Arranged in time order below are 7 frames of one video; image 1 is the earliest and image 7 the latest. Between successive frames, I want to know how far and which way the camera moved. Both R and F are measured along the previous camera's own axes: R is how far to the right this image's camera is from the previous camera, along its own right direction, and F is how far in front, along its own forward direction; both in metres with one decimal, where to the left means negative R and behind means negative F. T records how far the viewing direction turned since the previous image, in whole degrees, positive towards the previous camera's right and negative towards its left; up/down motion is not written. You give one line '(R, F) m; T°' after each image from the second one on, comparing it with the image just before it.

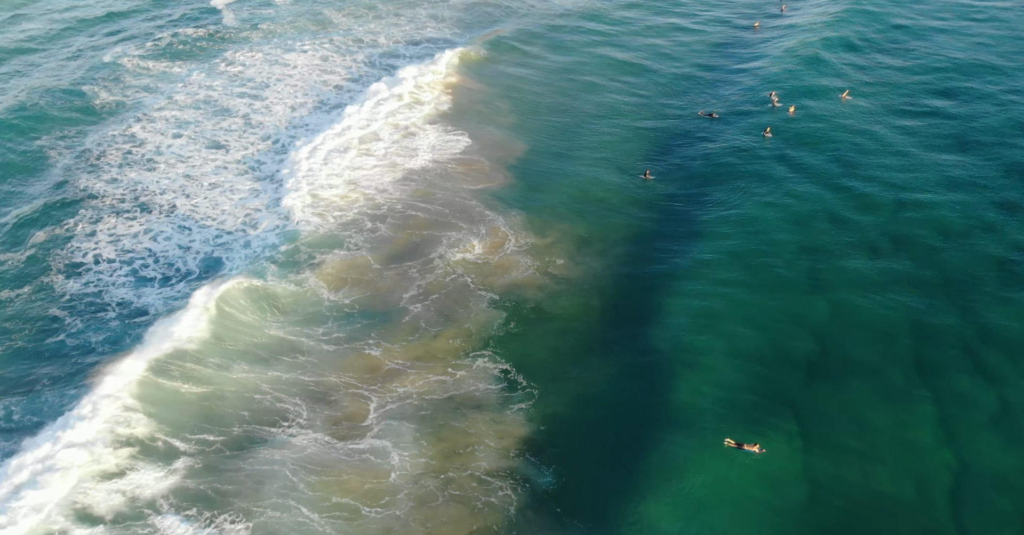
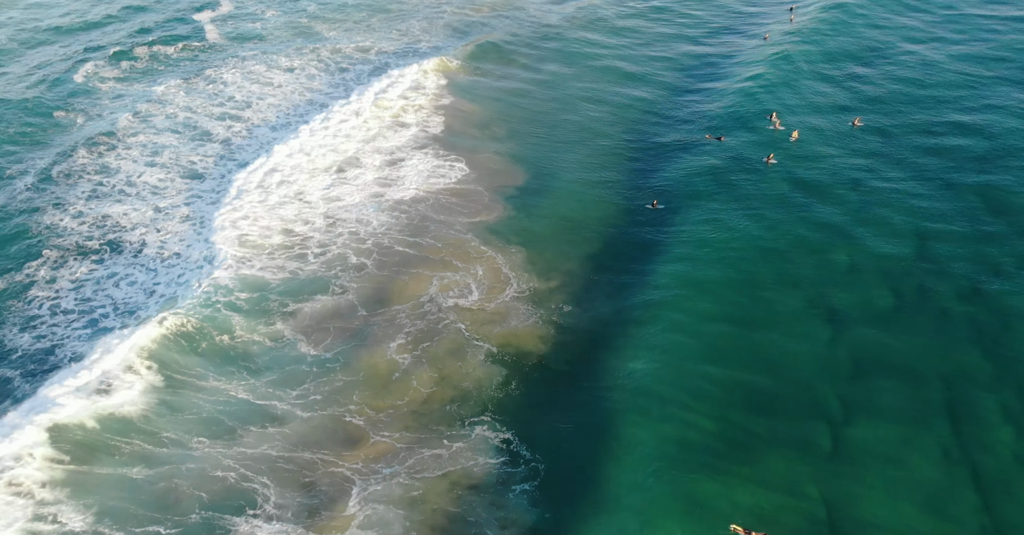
(-0.4, +5.5) m; 0°
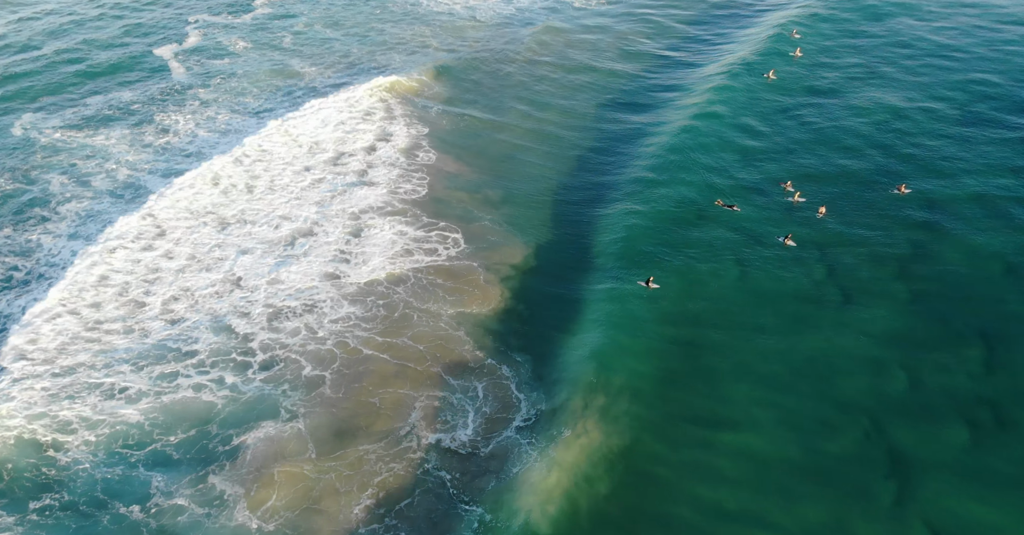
(-0.1, +11.0) m; 0°
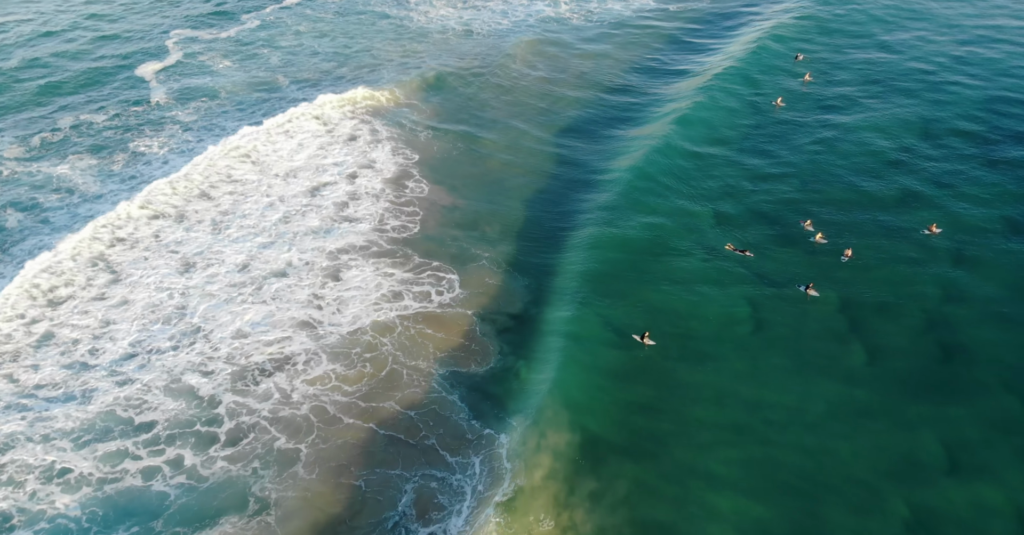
(-0.2, +5.8) m; 0°
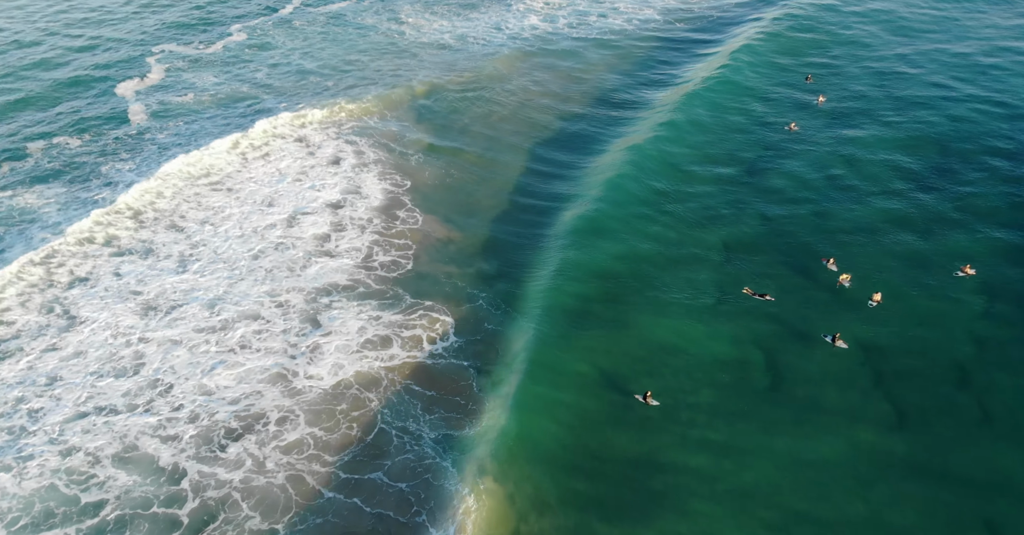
(-0.3, +5.0) m; 0°
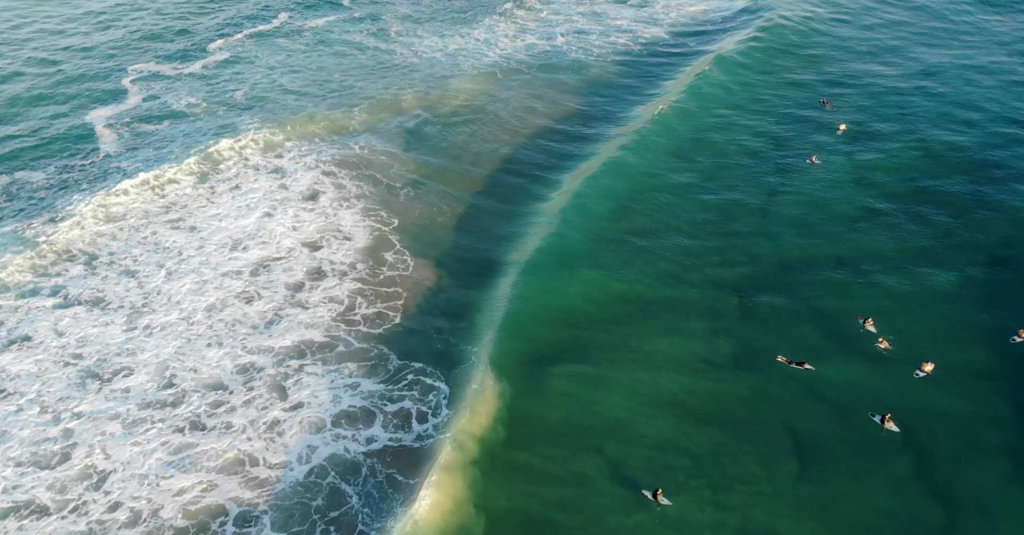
(-0.6, +6.4) m; +1°
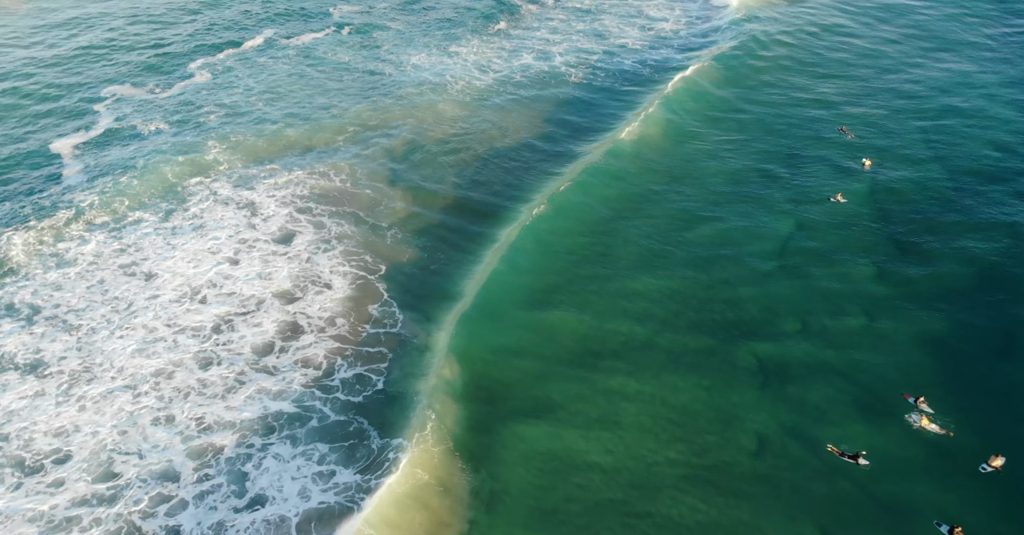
(-0.4, +6.1) m; 0°
